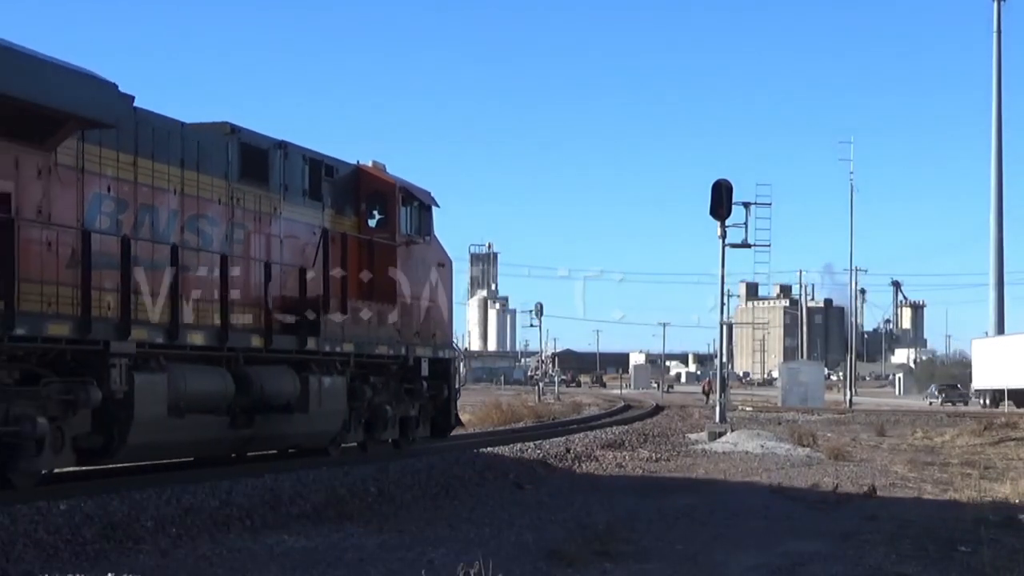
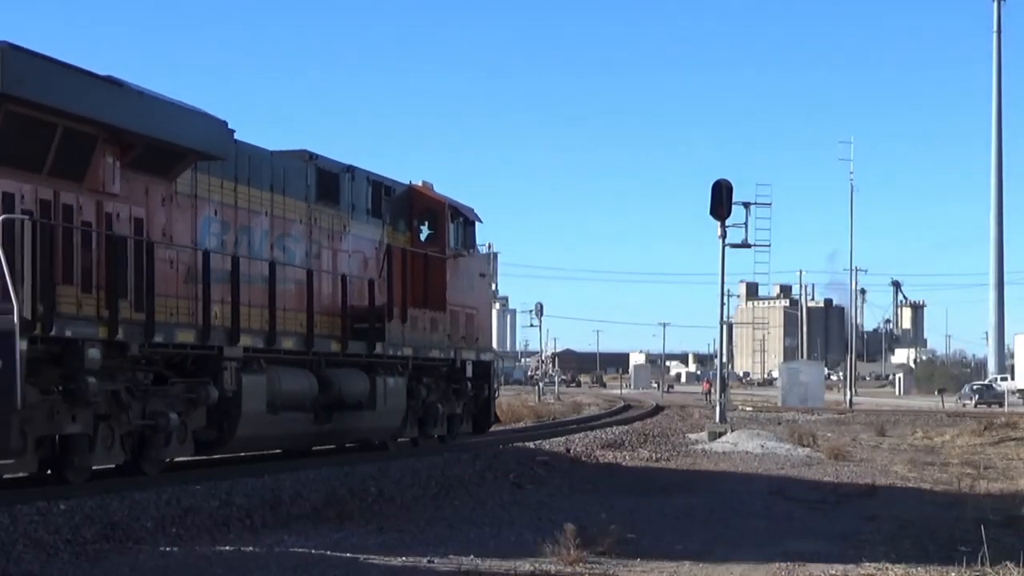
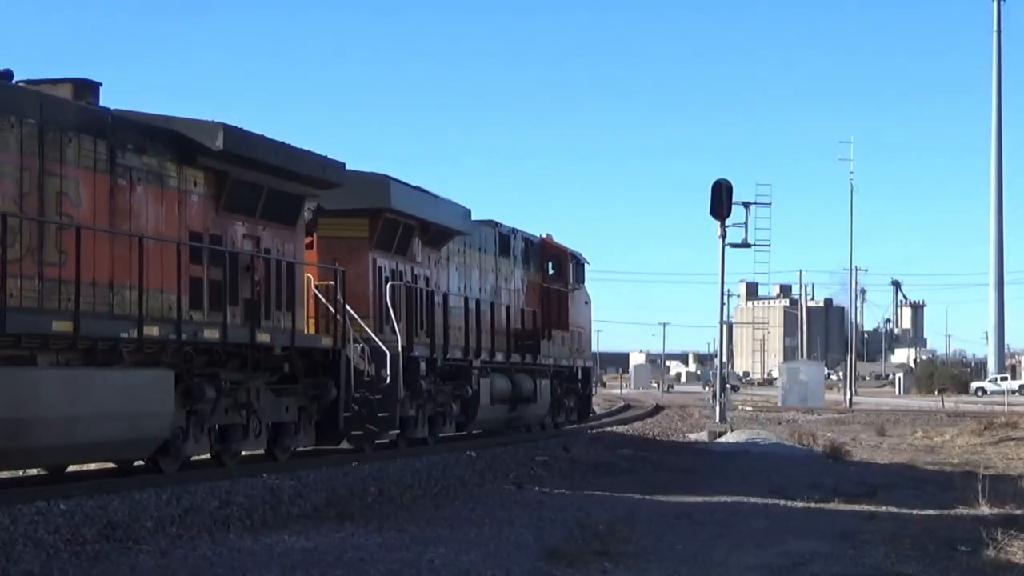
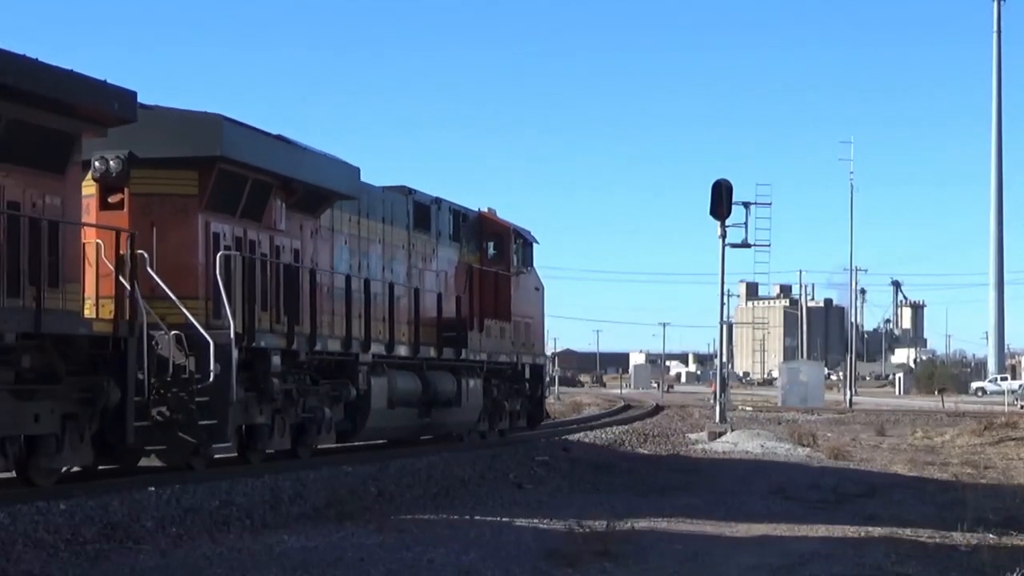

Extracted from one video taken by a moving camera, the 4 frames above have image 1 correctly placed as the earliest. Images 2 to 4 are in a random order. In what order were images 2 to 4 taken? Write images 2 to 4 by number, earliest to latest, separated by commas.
2, 4, 3
